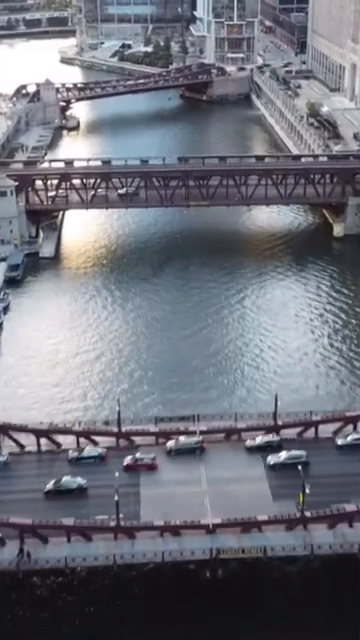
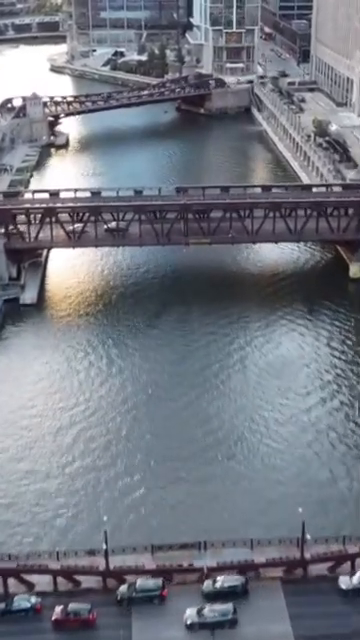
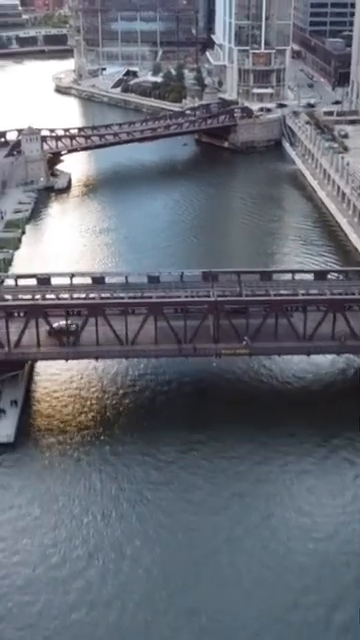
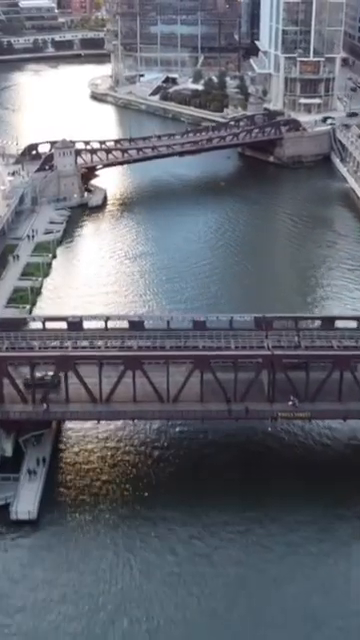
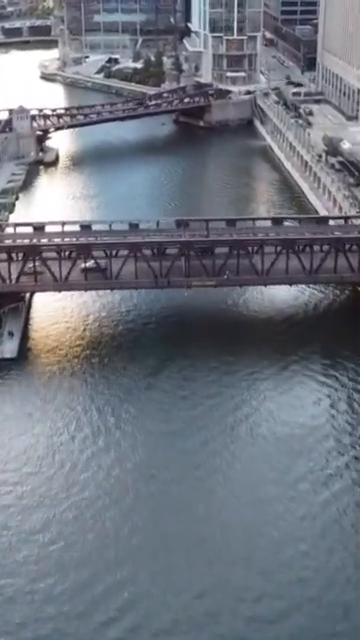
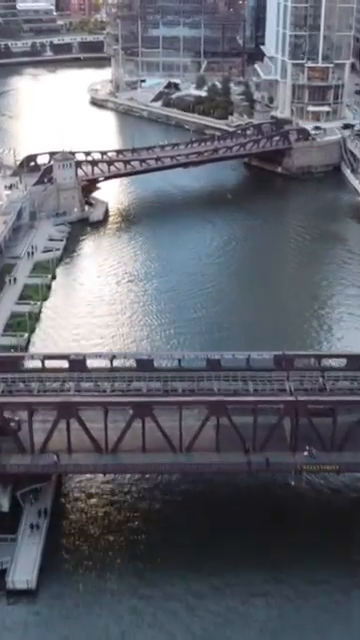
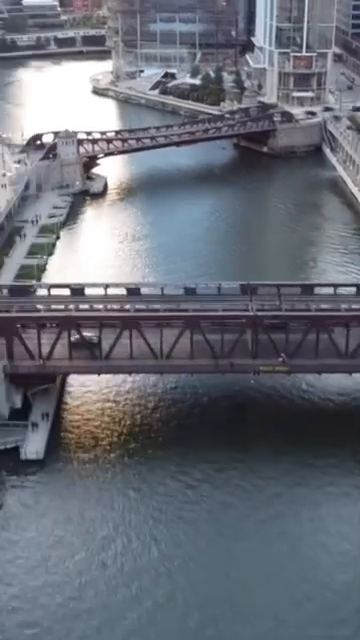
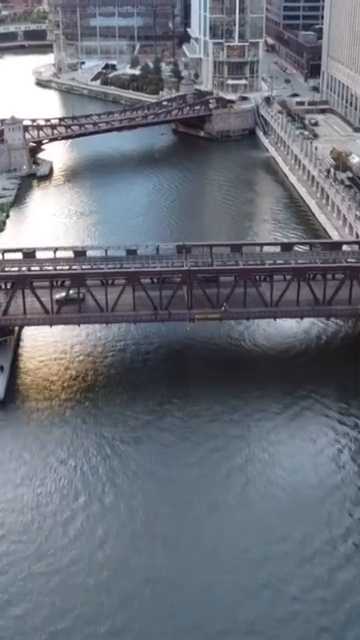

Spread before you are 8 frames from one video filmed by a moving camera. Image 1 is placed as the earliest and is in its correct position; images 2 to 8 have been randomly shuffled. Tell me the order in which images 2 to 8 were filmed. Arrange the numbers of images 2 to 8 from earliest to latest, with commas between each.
2, 5, 8, 3, 7, 4, 6
